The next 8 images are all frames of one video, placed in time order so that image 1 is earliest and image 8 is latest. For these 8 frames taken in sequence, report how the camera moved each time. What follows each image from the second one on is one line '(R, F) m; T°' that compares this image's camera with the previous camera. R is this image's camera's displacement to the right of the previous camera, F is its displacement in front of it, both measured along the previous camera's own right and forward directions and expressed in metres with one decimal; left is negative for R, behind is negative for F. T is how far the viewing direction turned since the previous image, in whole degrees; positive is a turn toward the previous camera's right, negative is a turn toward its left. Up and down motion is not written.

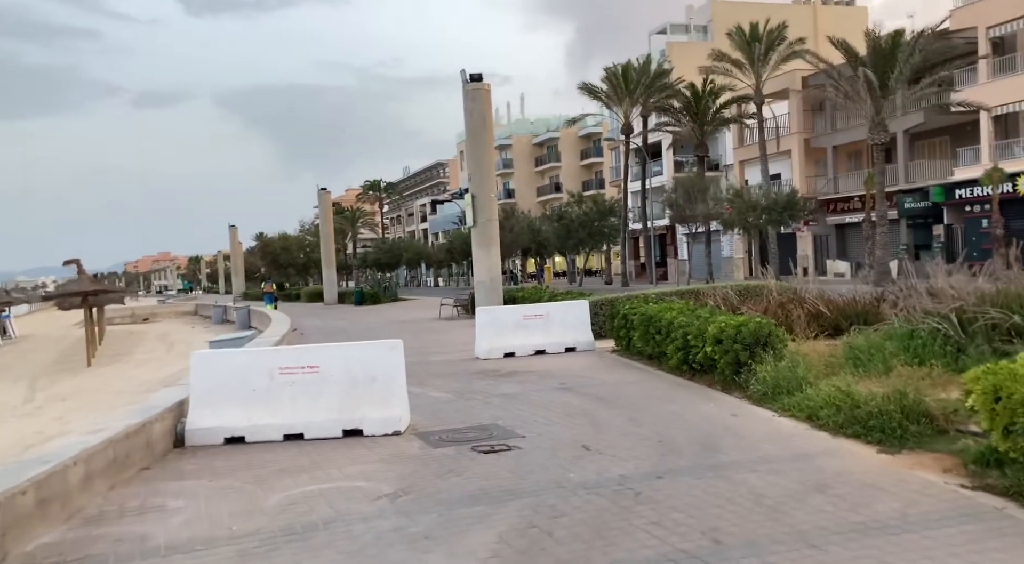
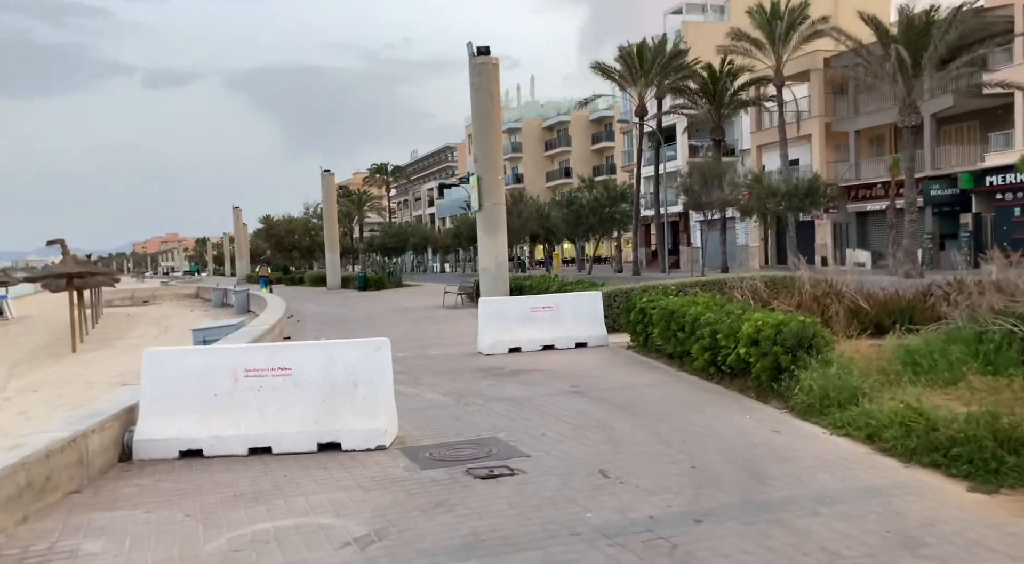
(0.0, +1.2) m; -1°
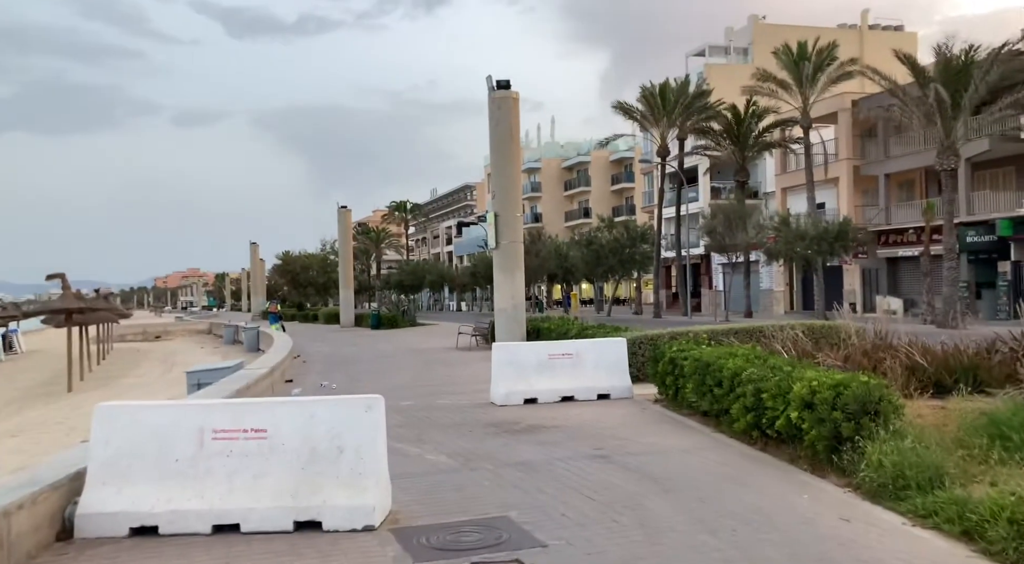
(0.0, +1.1) m; -1°
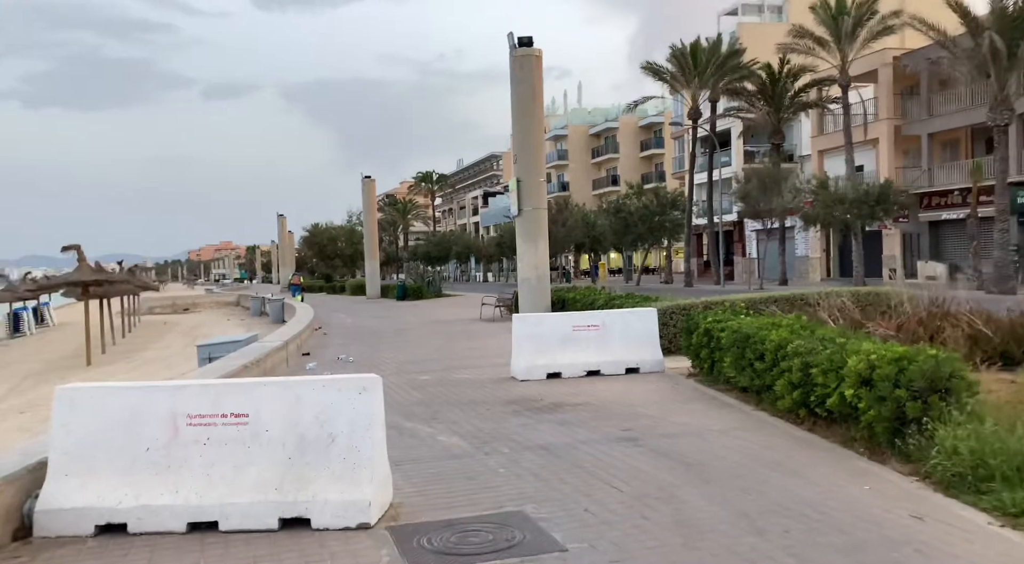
(+0.1, +0.8) m; -2°
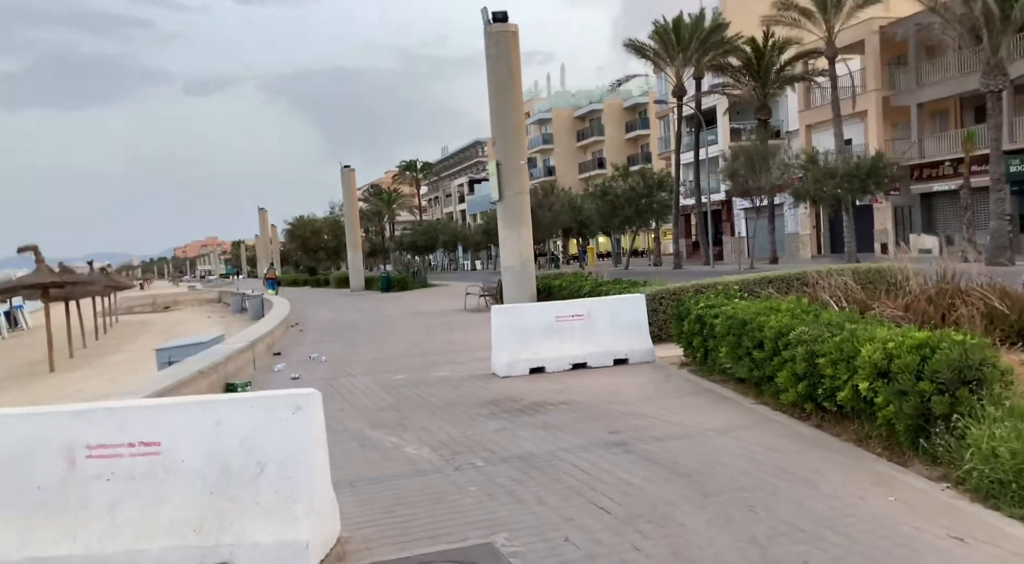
(+0.2, +0.8) m; +1°
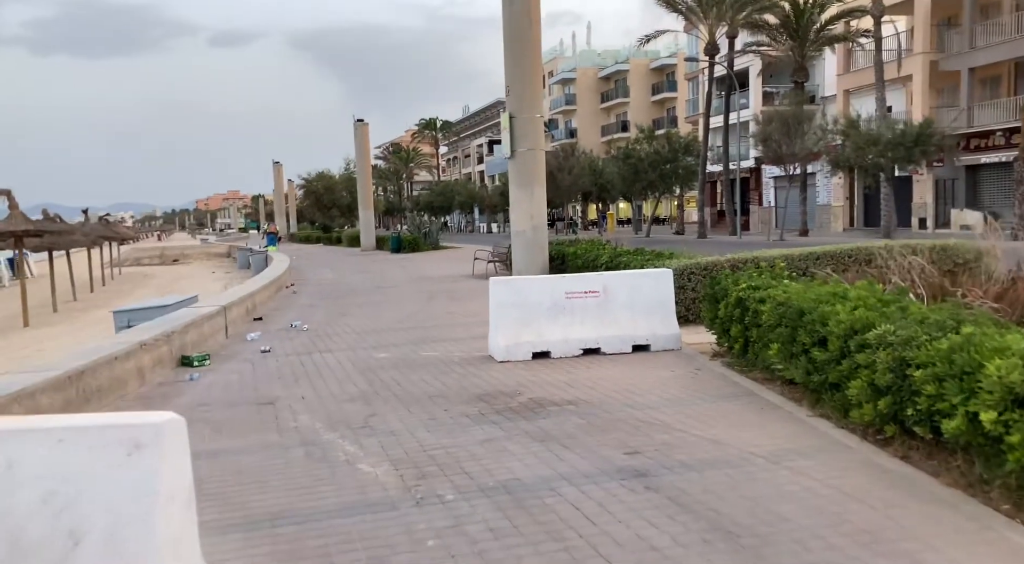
(+0.2, +1.7) m; -1°
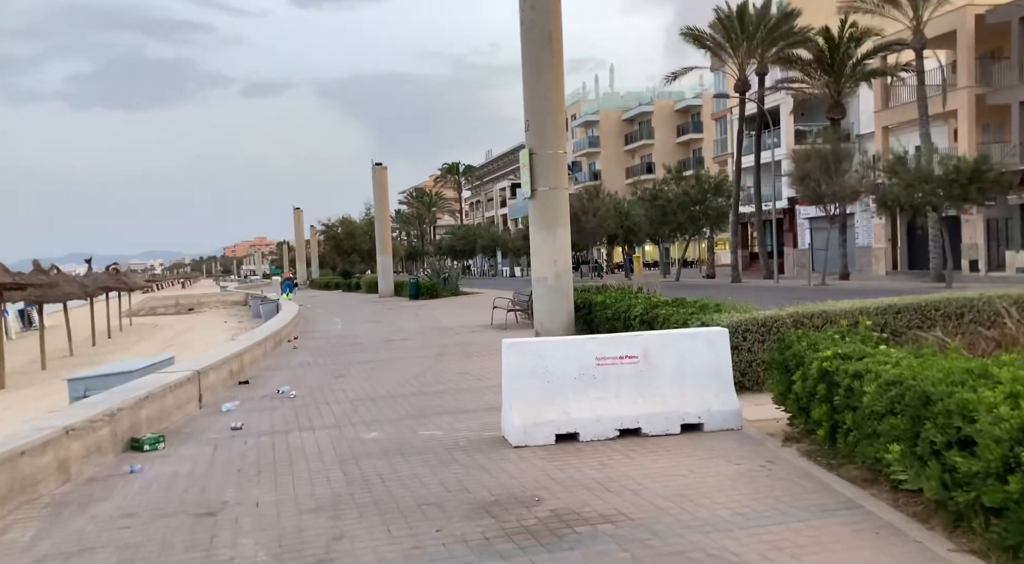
(+0.1, +1.7) m; -2°
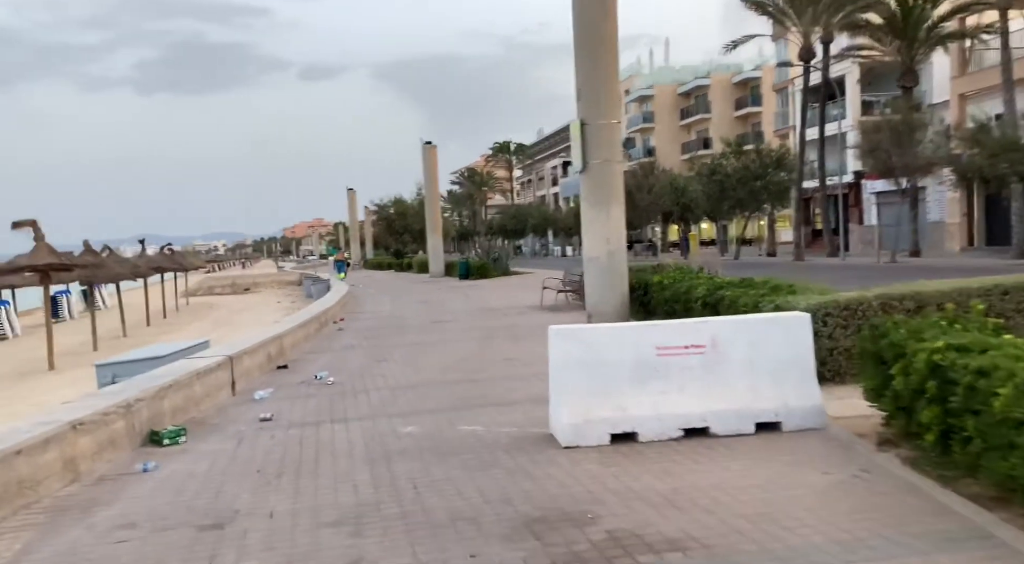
(0.0, +0.8) m; -4°
